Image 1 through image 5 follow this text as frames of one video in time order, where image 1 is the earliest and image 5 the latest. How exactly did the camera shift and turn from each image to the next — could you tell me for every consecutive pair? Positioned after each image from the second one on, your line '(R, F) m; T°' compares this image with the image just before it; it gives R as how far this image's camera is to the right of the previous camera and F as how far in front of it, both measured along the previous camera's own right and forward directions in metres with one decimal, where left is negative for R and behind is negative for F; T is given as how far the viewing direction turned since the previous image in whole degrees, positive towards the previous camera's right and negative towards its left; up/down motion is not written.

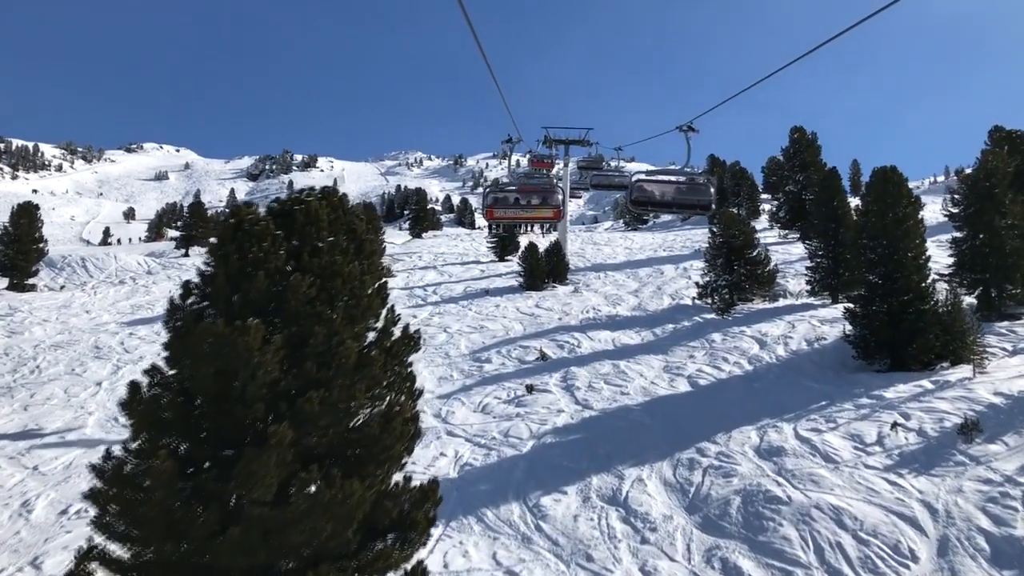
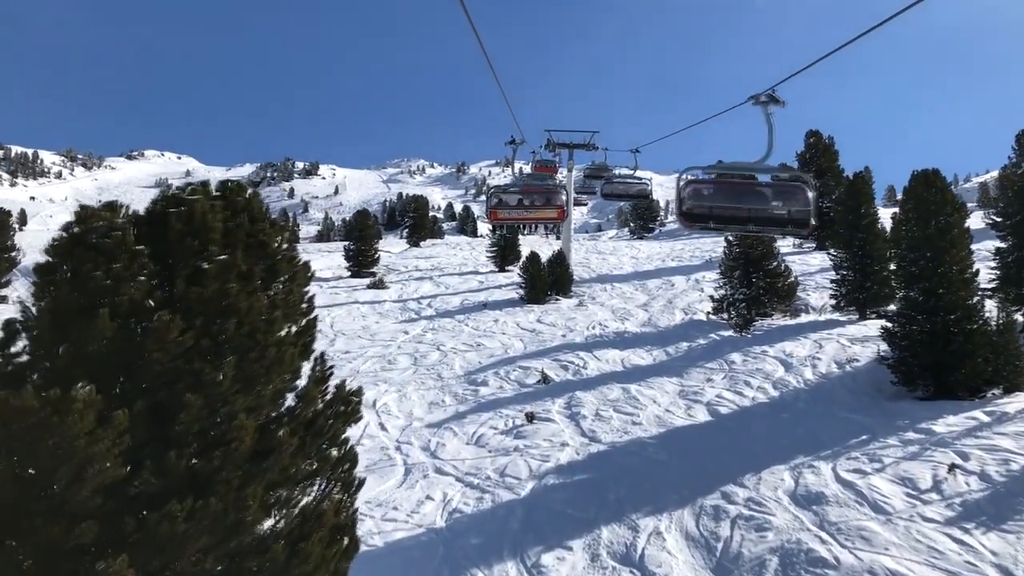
(+0.1, +1.5) m; 0°
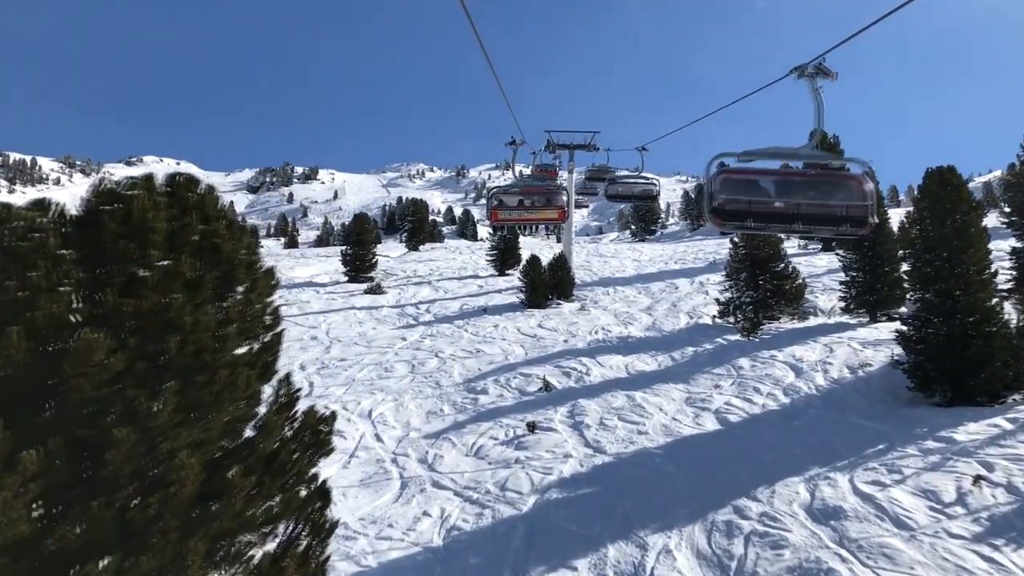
(0.0, +0.5) m; 0°
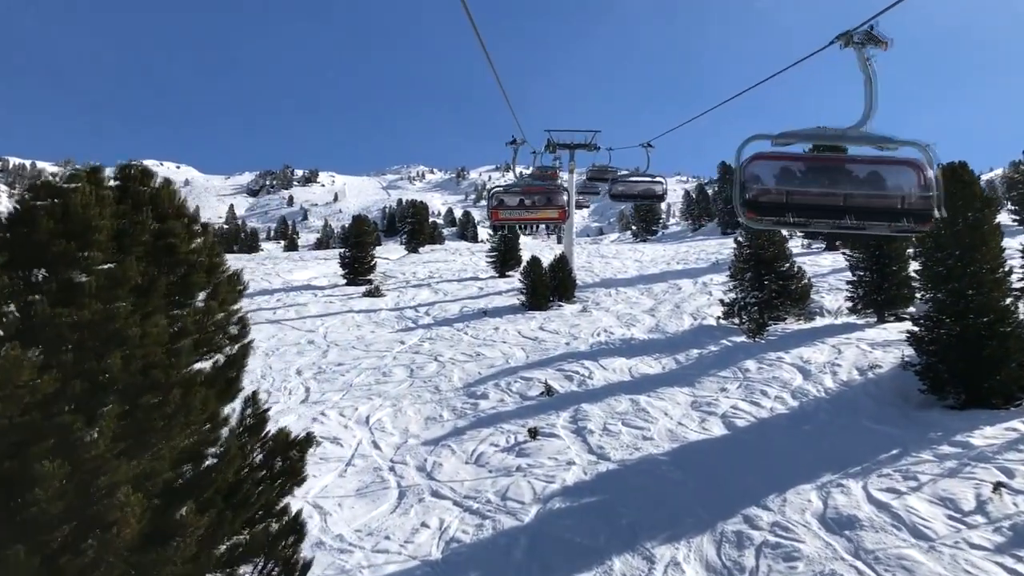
(0.0, +0.3) m; 0°
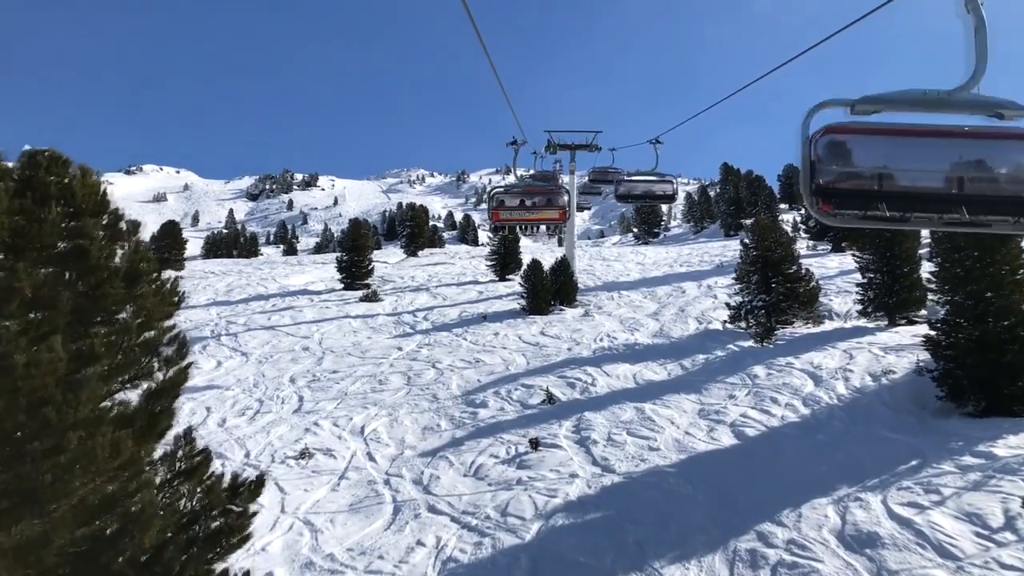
(0.0, +0.5) m; 0°
